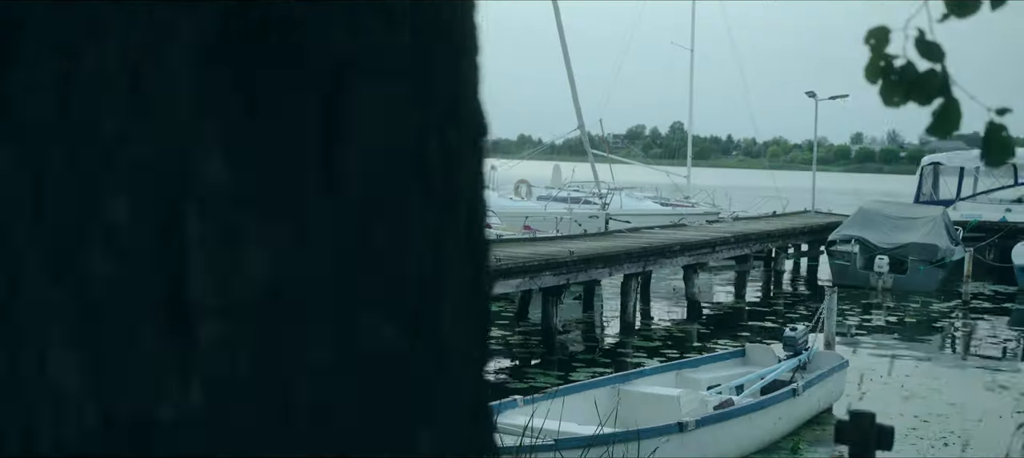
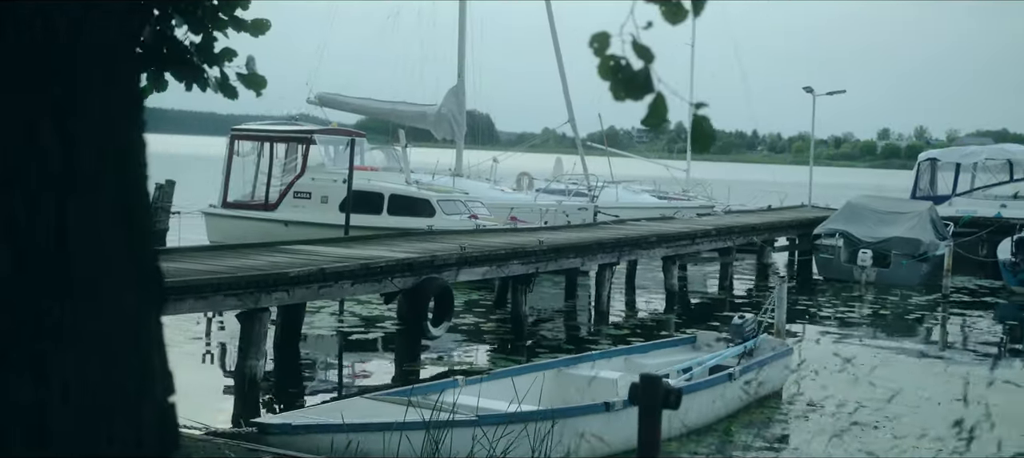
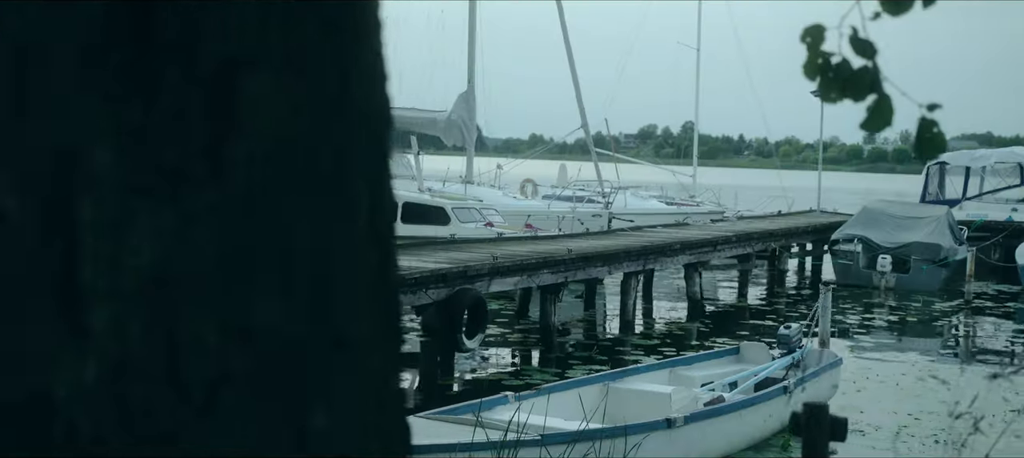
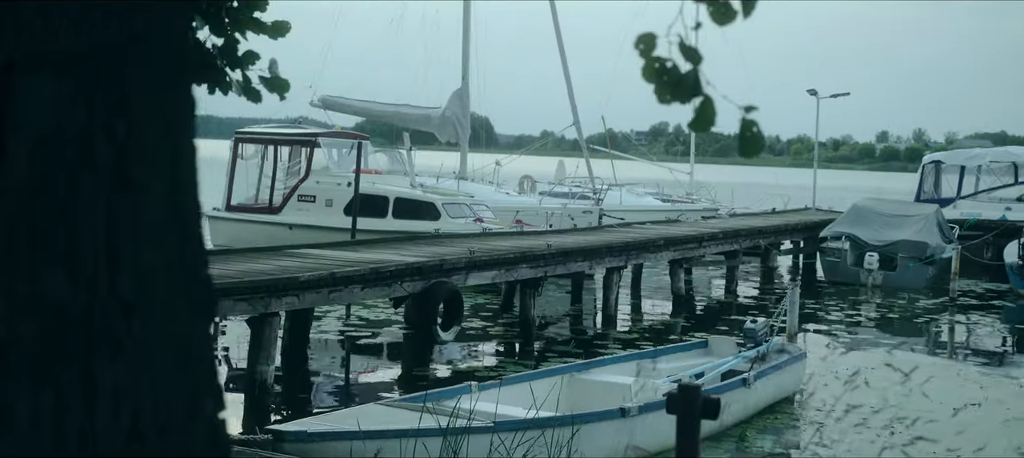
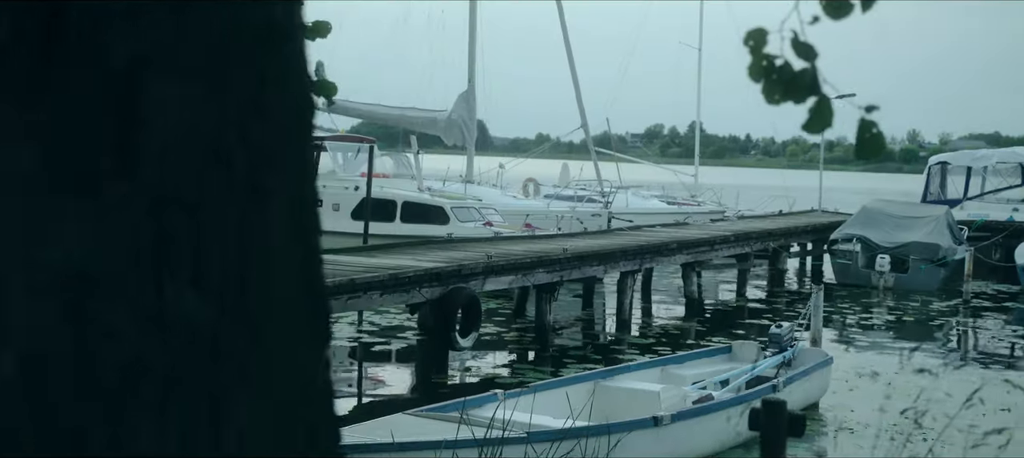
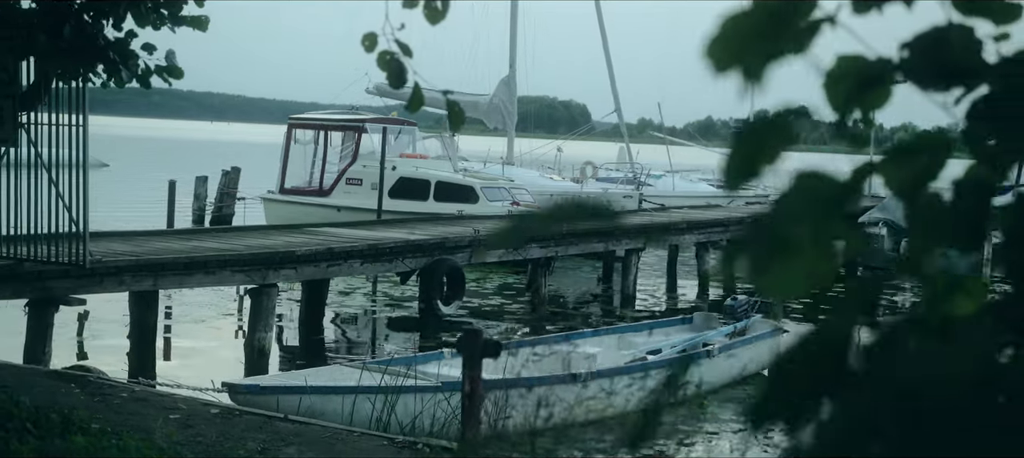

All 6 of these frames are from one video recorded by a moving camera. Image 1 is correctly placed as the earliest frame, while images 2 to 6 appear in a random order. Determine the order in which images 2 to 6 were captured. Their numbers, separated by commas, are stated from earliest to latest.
3, 5, 4, 2, 6
